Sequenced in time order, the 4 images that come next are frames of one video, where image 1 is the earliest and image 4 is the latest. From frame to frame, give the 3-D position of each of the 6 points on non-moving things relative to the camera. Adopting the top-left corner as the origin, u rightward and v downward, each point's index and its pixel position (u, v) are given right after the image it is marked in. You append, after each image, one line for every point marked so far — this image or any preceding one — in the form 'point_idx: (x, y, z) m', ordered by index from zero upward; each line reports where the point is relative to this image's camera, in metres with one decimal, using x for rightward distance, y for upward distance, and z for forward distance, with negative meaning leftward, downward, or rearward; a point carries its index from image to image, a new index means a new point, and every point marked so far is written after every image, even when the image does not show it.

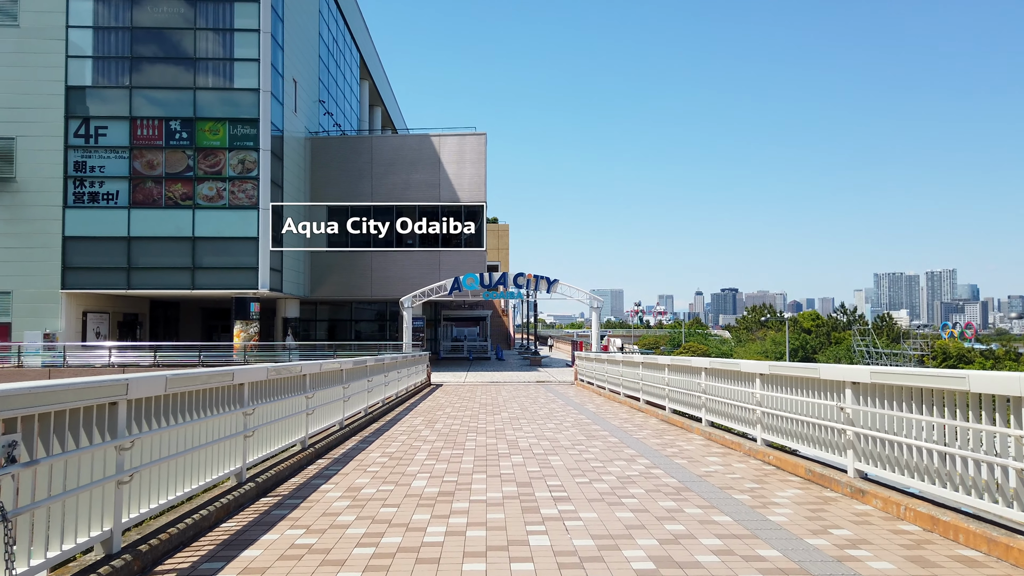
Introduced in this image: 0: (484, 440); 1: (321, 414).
0: (-0.5, -2.1, +9.5) m
1: (-2.5, -1.6, +9.1) m
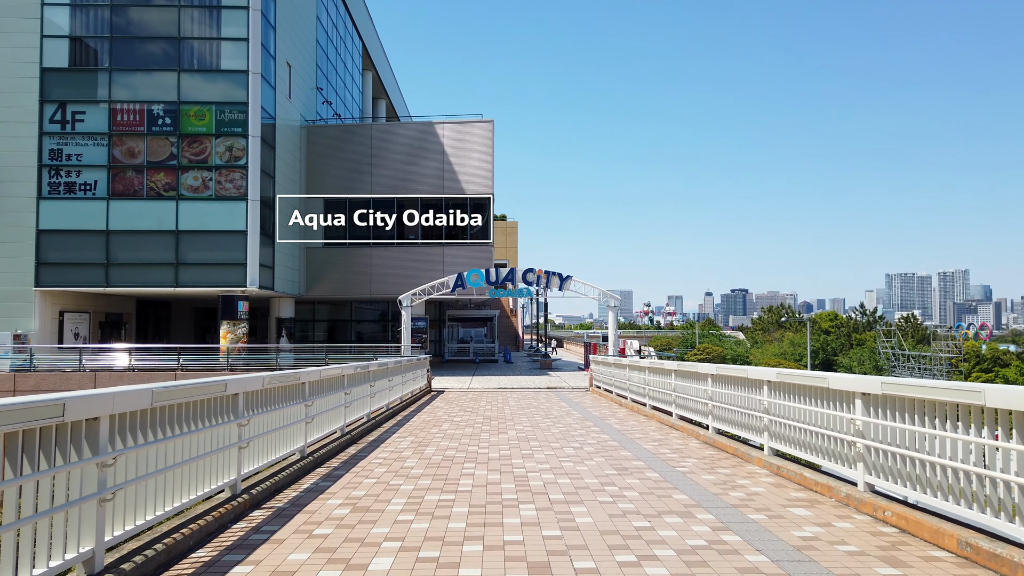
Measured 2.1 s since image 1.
0: (-0.4, -1.9, +7.3) m
1: (-2.4, -1.5, +6.9) m
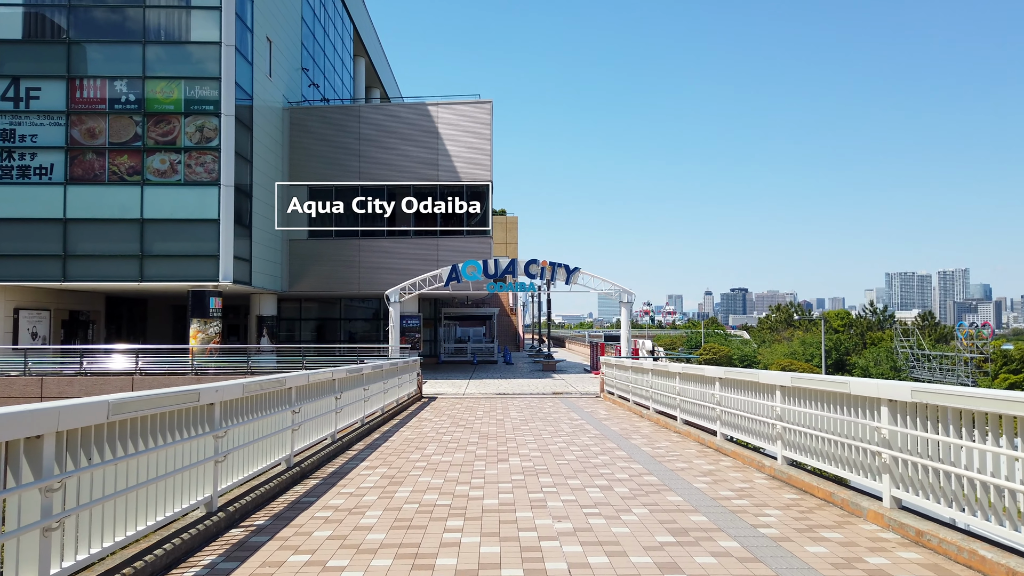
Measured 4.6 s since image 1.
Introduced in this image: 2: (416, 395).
0: (-0.4, -1.9, +6.5) m
1: (-2.4, -1.5, +6.2) m
2: (-2.6, -2.9, +19.4) m
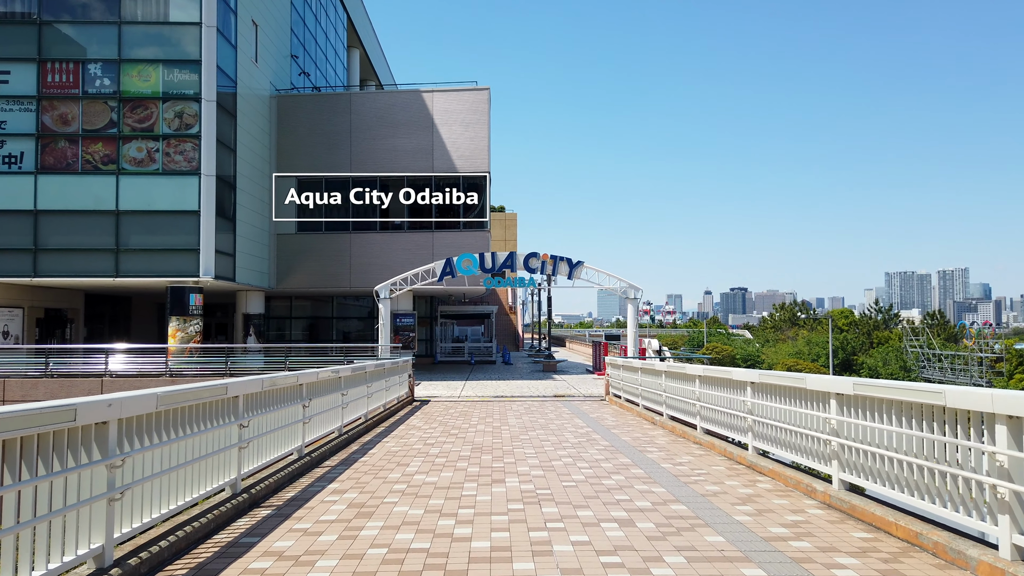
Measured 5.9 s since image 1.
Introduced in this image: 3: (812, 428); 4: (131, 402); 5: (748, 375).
0: (-0.4, -1.8, +5.5) m
1: (-2.4, -1.4, +5.1) m
2: (-2.6, -2.8, +18.3) m
3: (+2.8, -1.3, +6.7) m
4: (-2.3, -0.7, +4.4) m
5: (+2.8, -1.0, +8.3) m
